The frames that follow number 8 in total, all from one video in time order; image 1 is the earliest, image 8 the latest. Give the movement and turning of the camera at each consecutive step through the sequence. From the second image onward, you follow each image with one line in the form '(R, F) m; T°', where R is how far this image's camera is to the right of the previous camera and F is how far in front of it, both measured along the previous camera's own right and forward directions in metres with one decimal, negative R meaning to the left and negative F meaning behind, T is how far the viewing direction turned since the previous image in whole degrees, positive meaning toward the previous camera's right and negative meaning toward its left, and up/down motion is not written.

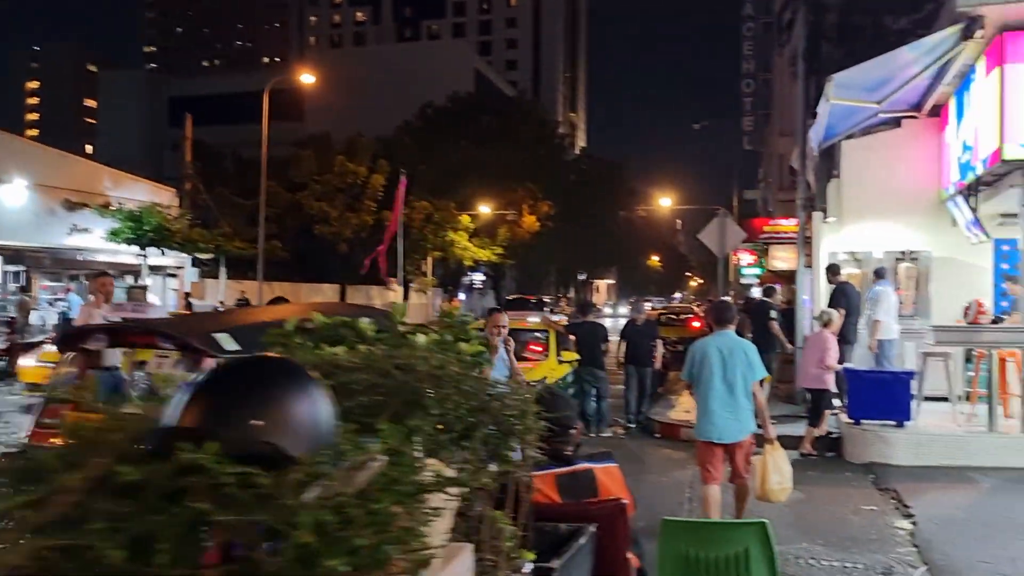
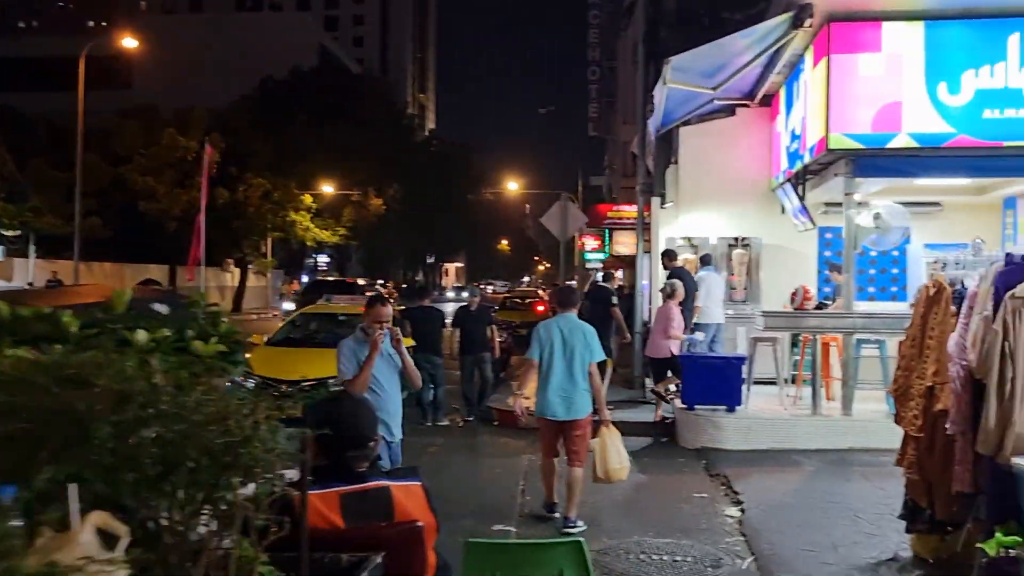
(+0.2, +0.5) m; +10°
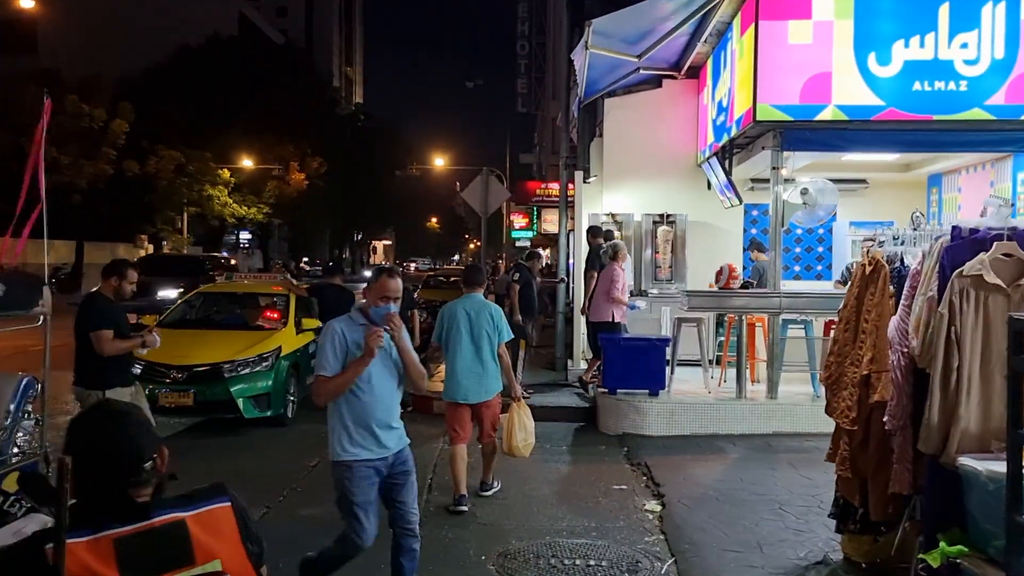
(+0.2, +0.6) m; +4°
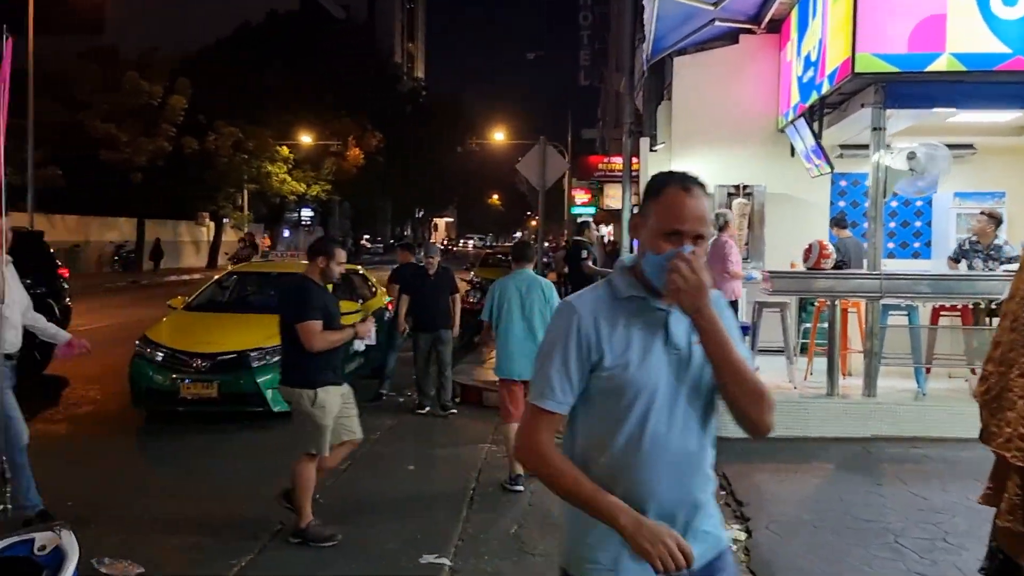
(+0.1, +1.1) m; -4°
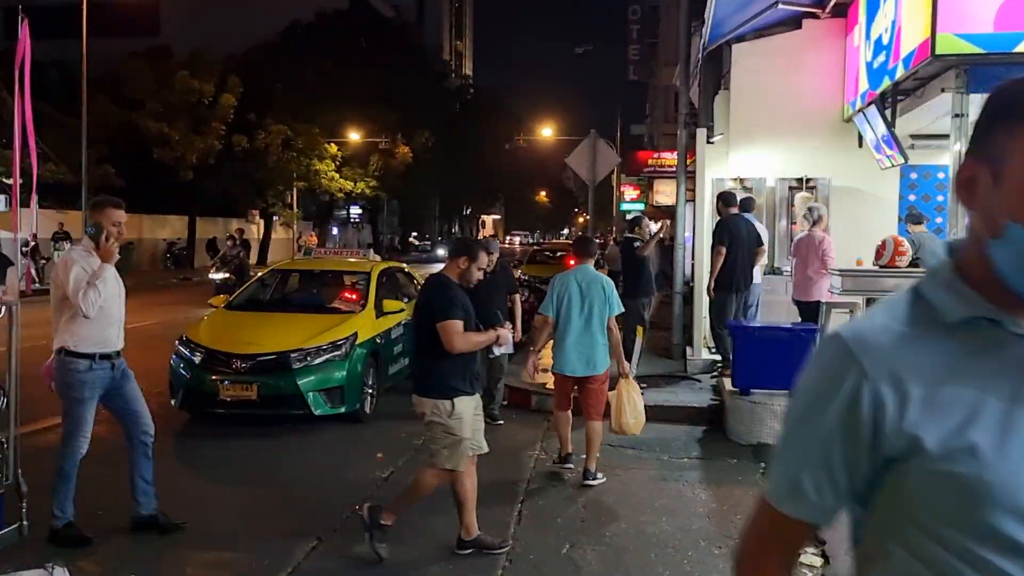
(0.0, +0.4) m; -3°
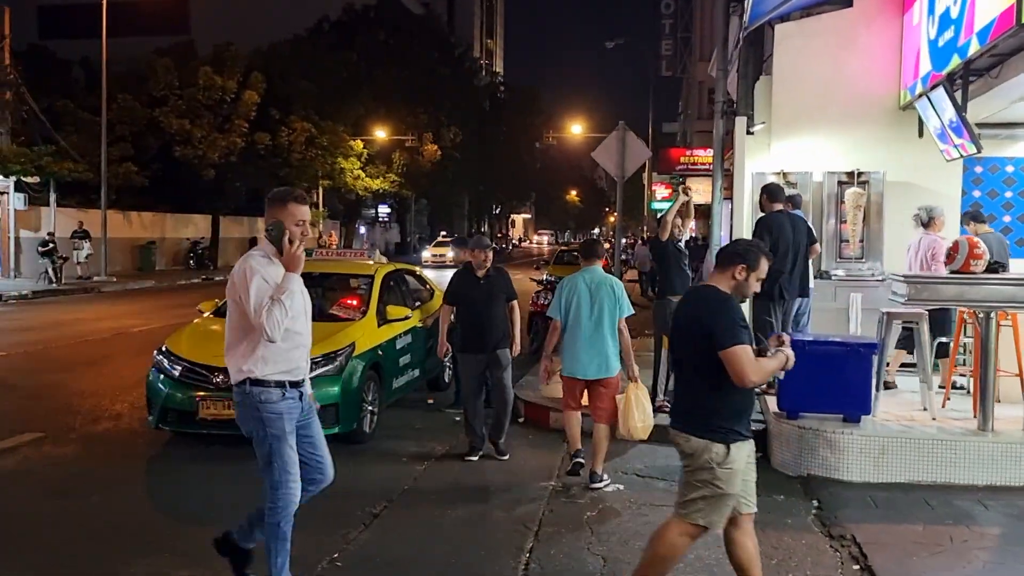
(+0.1, +1.0) m; -2°
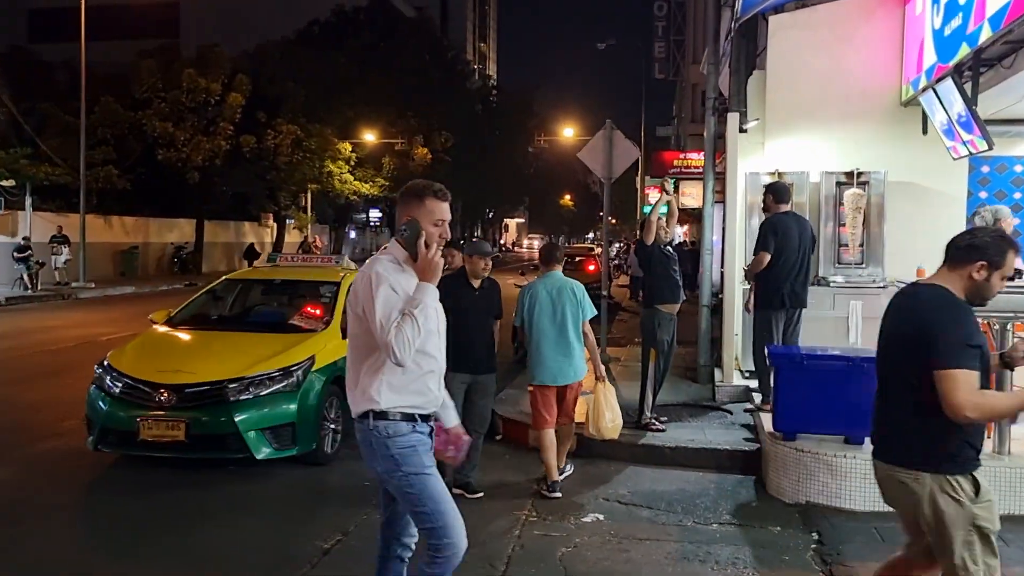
(+0.2, +0.6) m; 0°
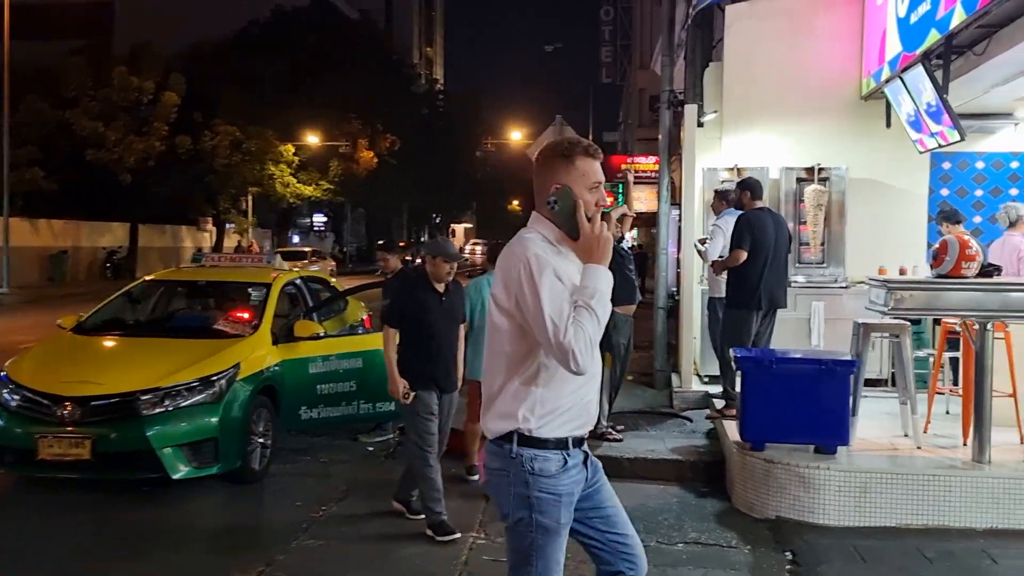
(0.0, +0.6) m; +3°
